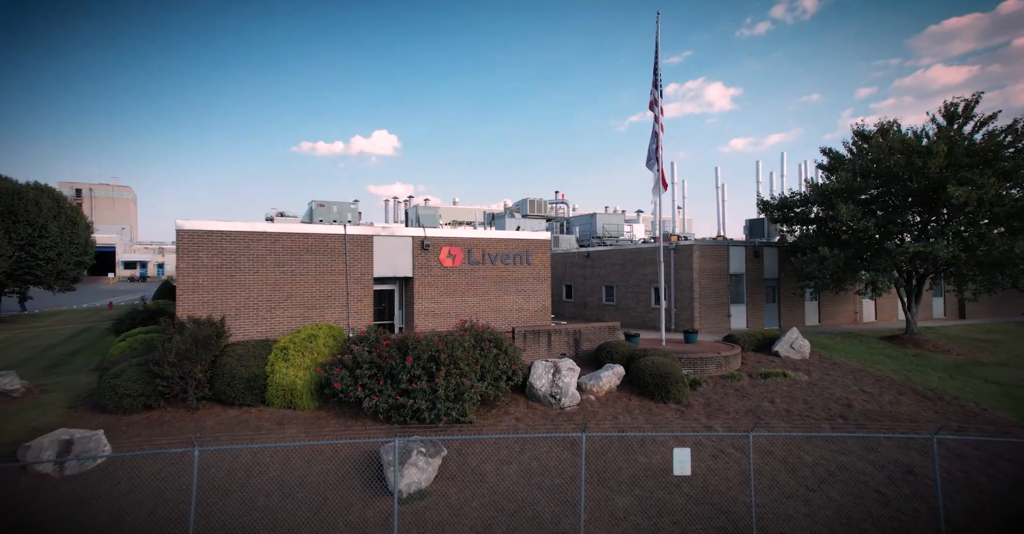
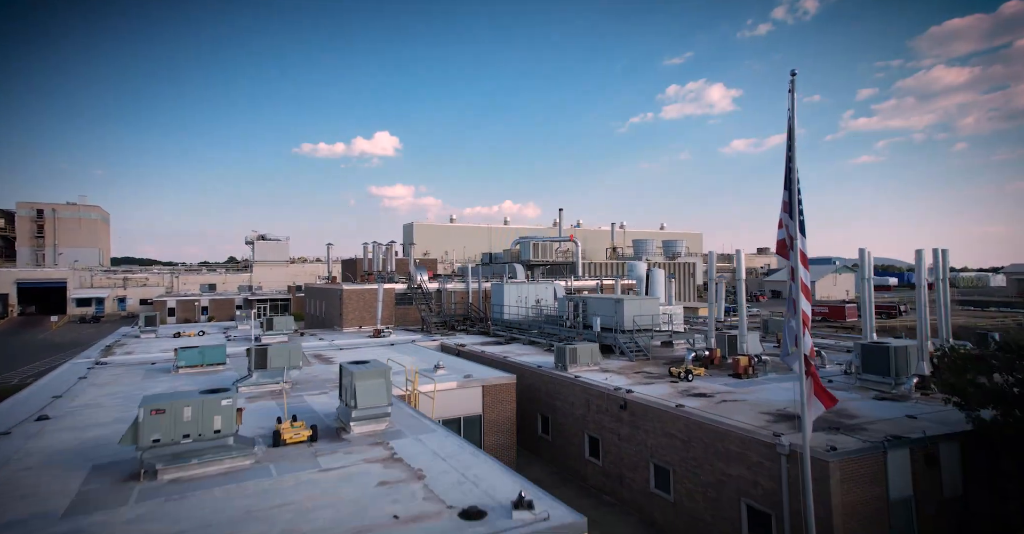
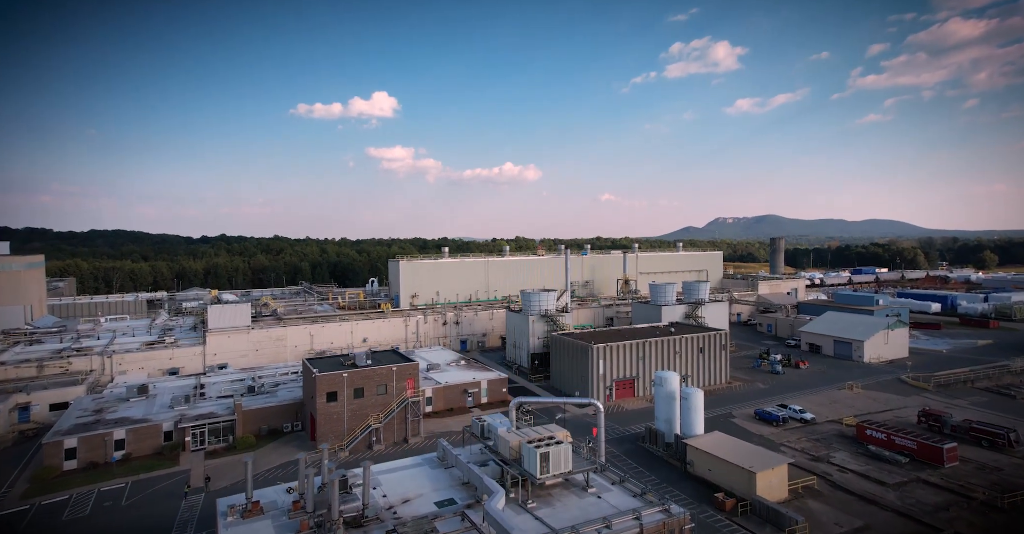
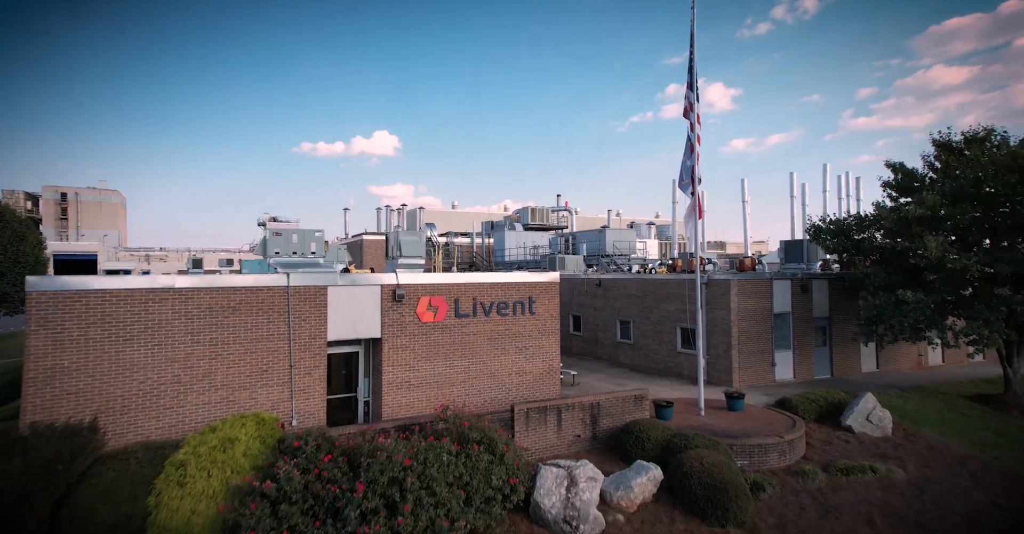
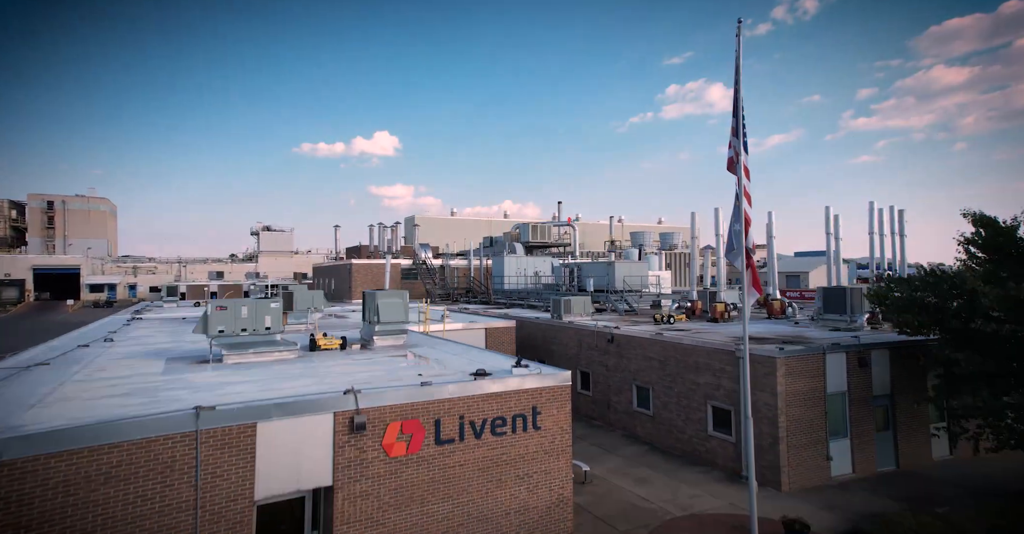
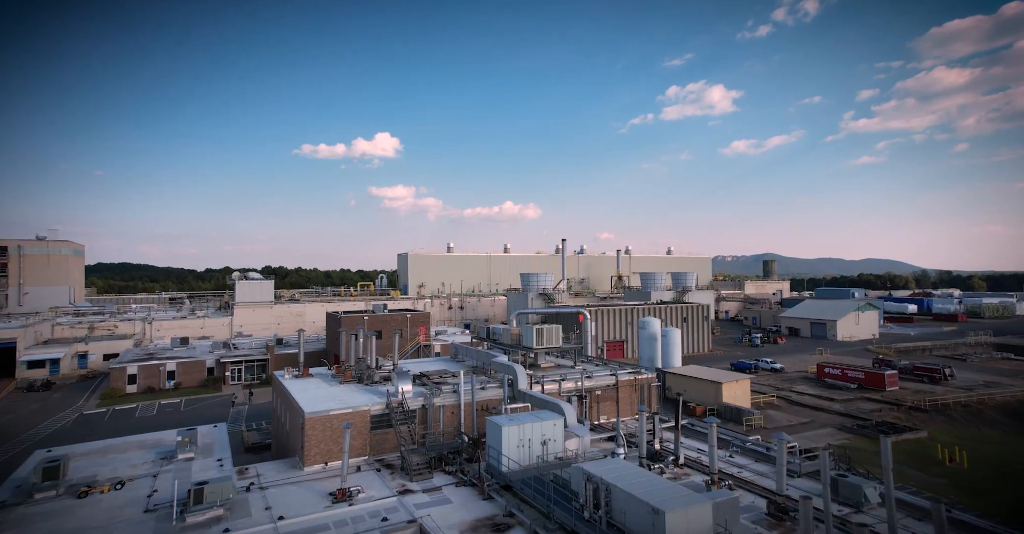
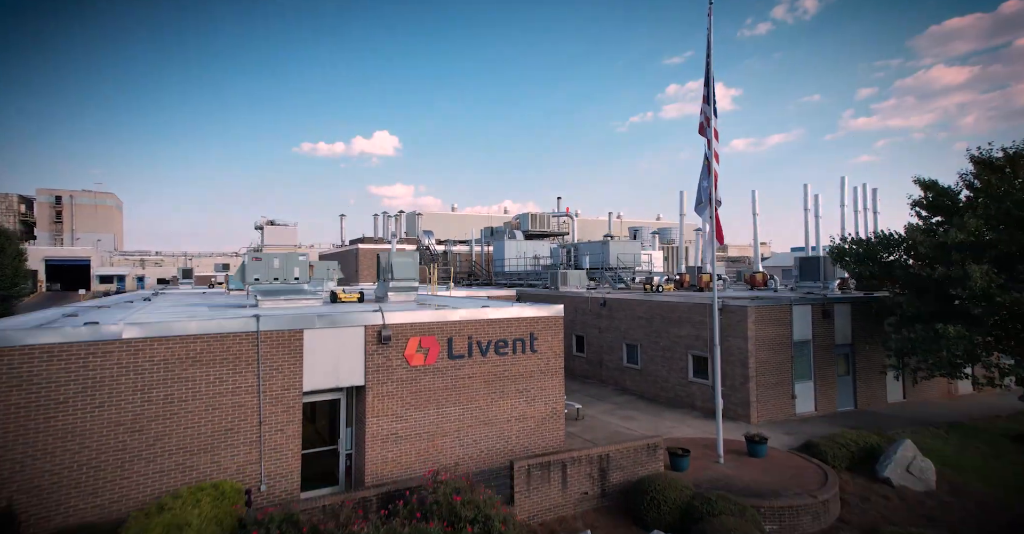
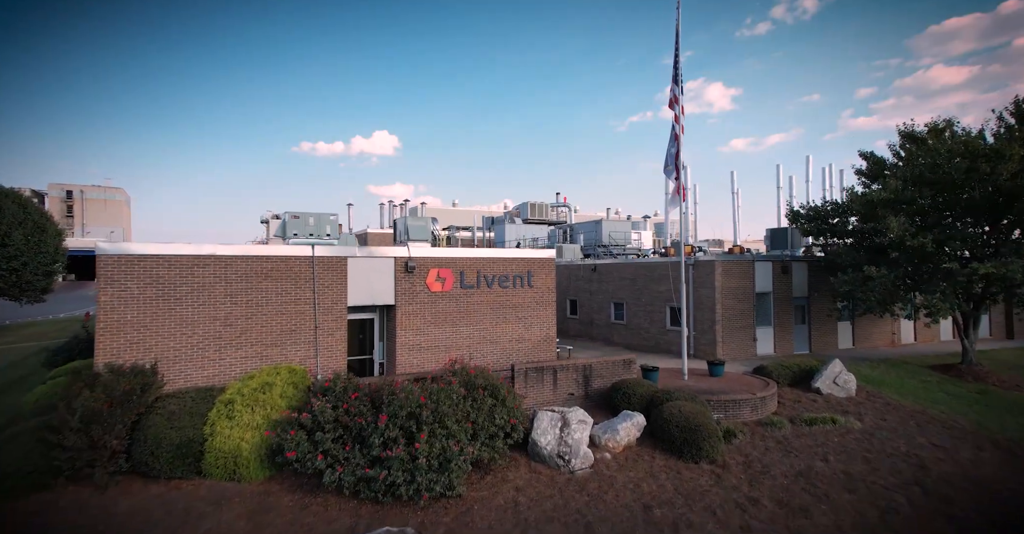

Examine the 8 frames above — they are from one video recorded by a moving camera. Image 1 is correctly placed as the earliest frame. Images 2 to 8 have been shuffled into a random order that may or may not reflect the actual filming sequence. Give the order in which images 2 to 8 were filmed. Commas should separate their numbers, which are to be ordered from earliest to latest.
8, 4, 7, 5, 2, 6, 3
